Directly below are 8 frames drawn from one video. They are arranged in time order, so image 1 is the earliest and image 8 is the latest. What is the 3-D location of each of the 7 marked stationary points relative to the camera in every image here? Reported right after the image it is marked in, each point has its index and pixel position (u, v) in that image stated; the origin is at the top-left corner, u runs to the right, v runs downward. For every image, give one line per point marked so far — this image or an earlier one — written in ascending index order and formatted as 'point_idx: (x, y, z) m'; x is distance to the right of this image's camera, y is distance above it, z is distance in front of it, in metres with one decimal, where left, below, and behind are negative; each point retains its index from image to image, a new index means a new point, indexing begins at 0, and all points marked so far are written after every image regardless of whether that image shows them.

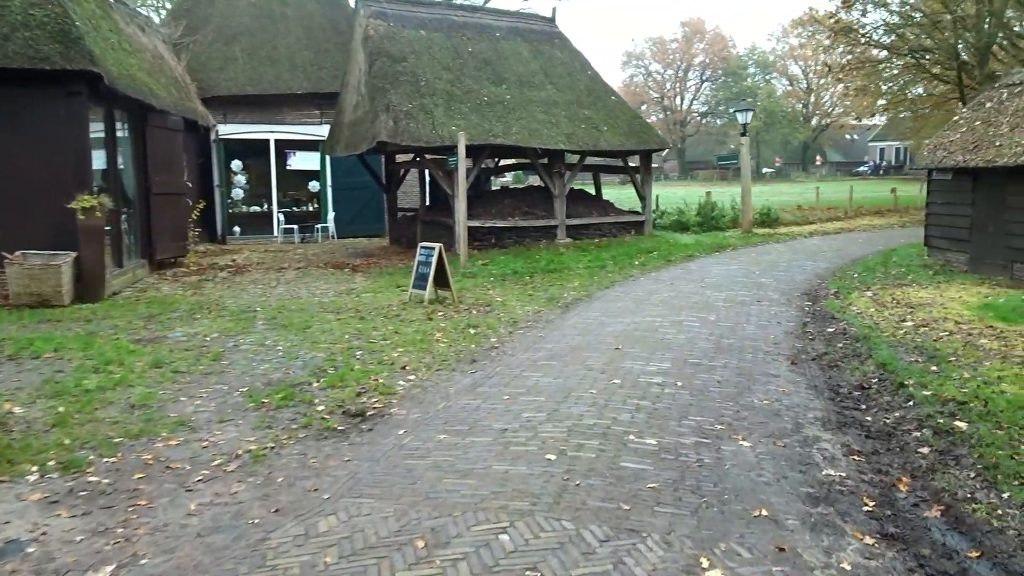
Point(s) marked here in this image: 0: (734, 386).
0: (+2.2, -1.0, +8.2) m
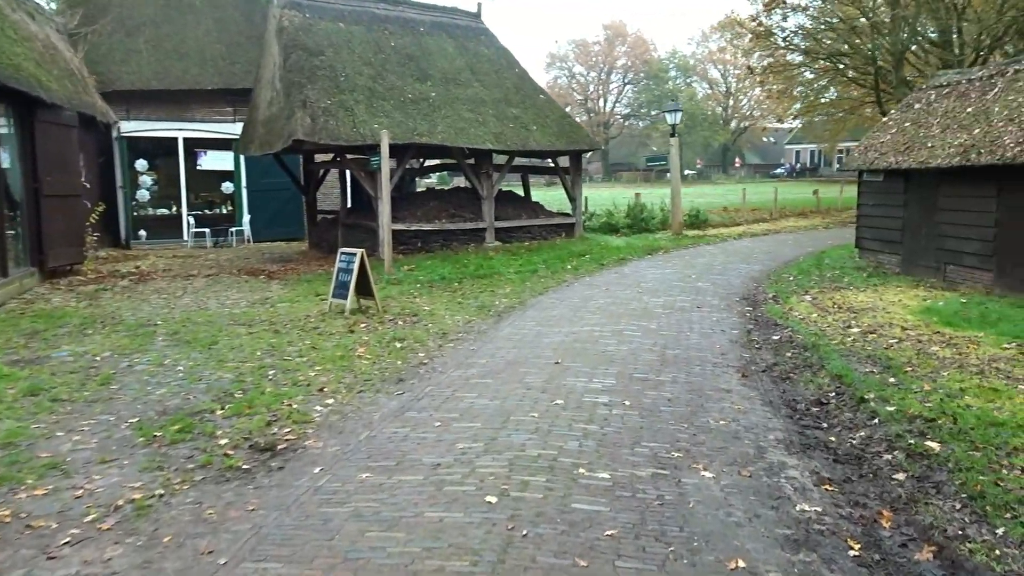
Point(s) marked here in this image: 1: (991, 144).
0: (+1.6, -1.1, +7.5) m
1: (+7.6, +2.3, +12.9) m
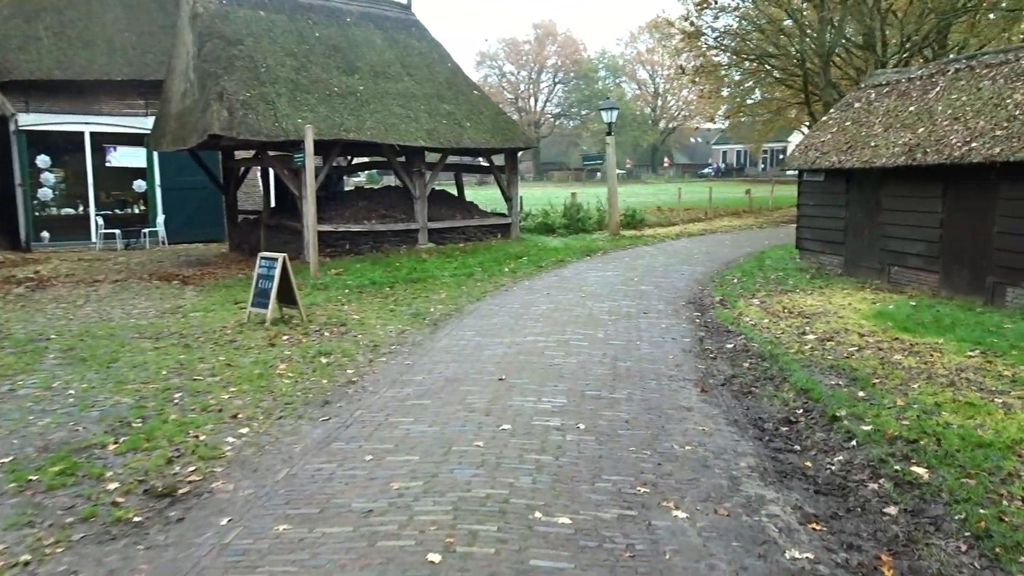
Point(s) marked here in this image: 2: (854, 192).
0: (+1.1, -1.2, +6.8) m
1: (+6.6, +2.3, +12.6) m
2: (+6.4, +1.8, +15.3) m
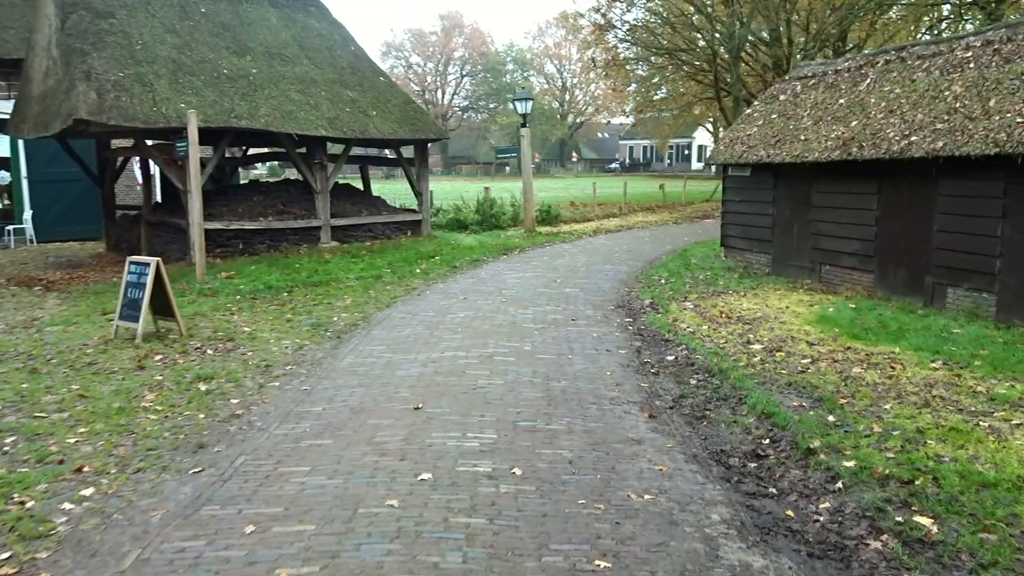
0: (+0.6, -1.3, +5.7) m
1: (+5.3, +2.2, +12.0) m
2: (+4.9, +1.8, +14.7) m
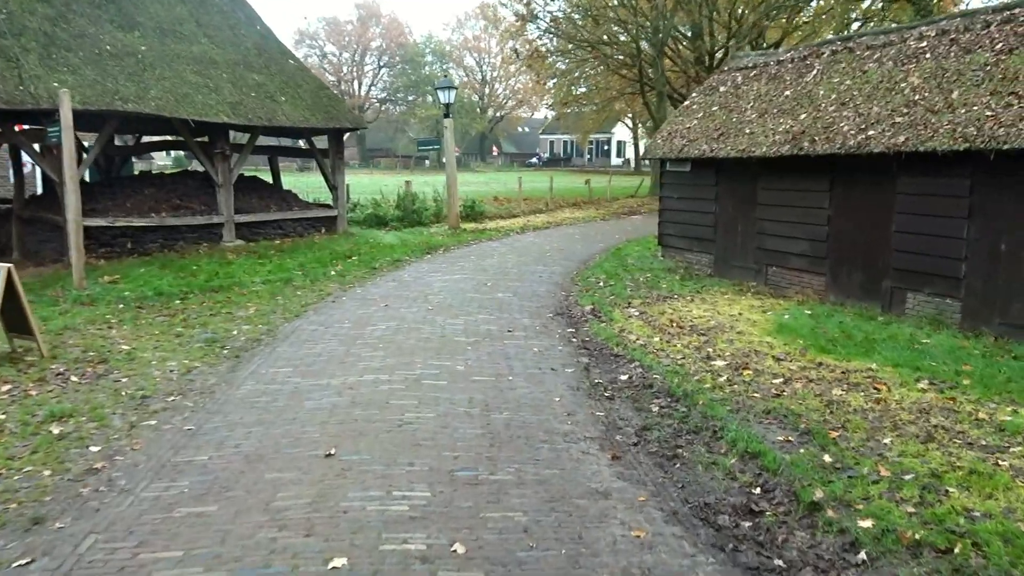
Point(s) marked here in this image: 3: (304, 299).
0: (+0.2, -1.4, +4.5) m
1: (+4.3, +2.2, +11.3) m
2: (+3.6, +1.8, +13.8) m
3: (-3.1, -0.2, +12.1) m
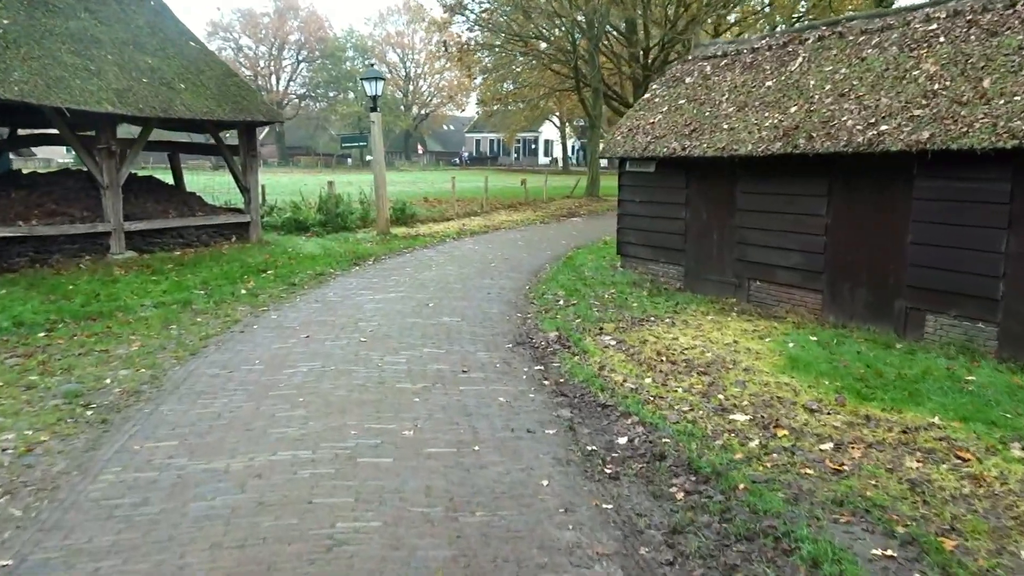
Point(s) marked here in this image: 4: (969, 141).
0: (+0.3, -1.7, +2.6) m
1: (+3.7, +2.0, +9.7) m
2: (+2.8, +1.5, +12.2) m
3: (-3.7, -0.5, +9.9) m
4: (+4.4, +1.4, +7.9) m
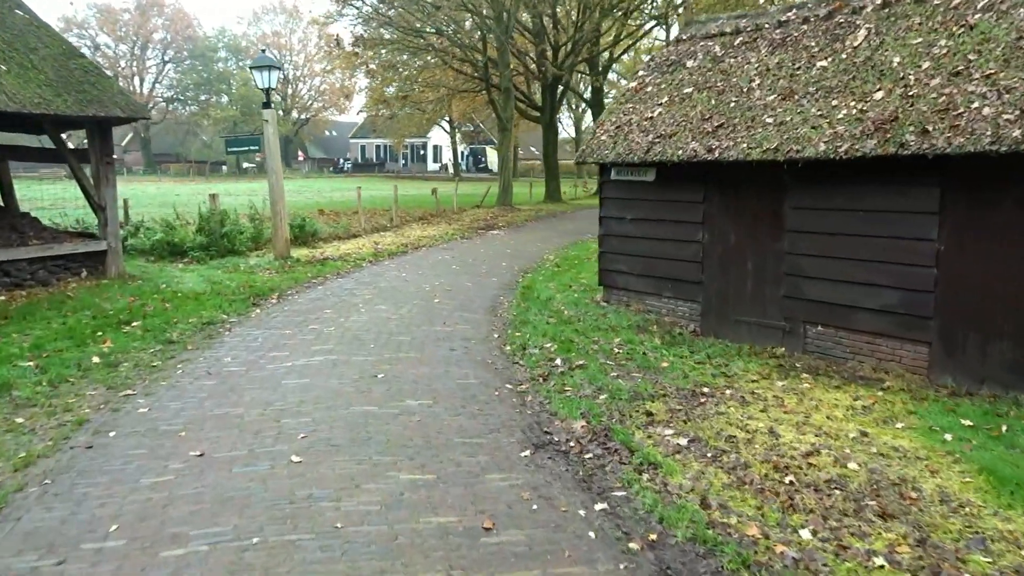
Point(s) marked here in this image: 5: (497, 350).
0: (+1.4, -2.2, -0.6) m
1: (+3.7, +1.5, +7.0) m
2: (+2.4, +1.0, +9.3) m
3: (-3.6, -1.2, +6.1) m
4: (+4.7, +1.0, +5.3) m
5: (-0.2, -0.7, +9.1) m
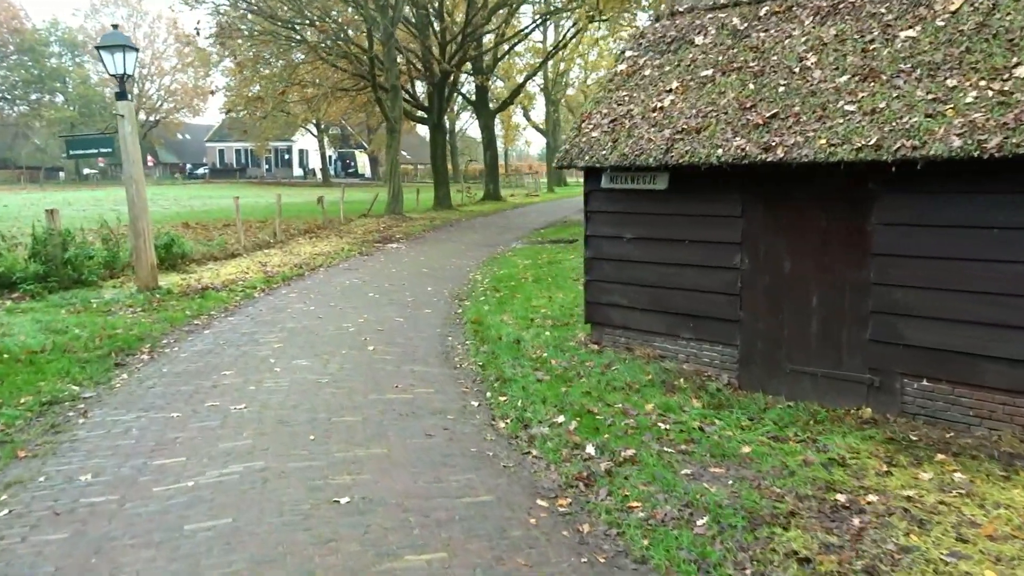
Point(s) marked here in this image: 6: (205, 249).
0: (+3.0, -2.5, -2.8) m
1: (+3.9, +1.2, +5.0) m
2: (+2.3, +0.6, +7.1) m
3: (-3.1, -1.7, +2.9) m
4: (+5.2, +0.7, +3.4) m
5: (-0.2, -1.1, +6.4) m
6: (-6.6, +0.8, +17.6) m
